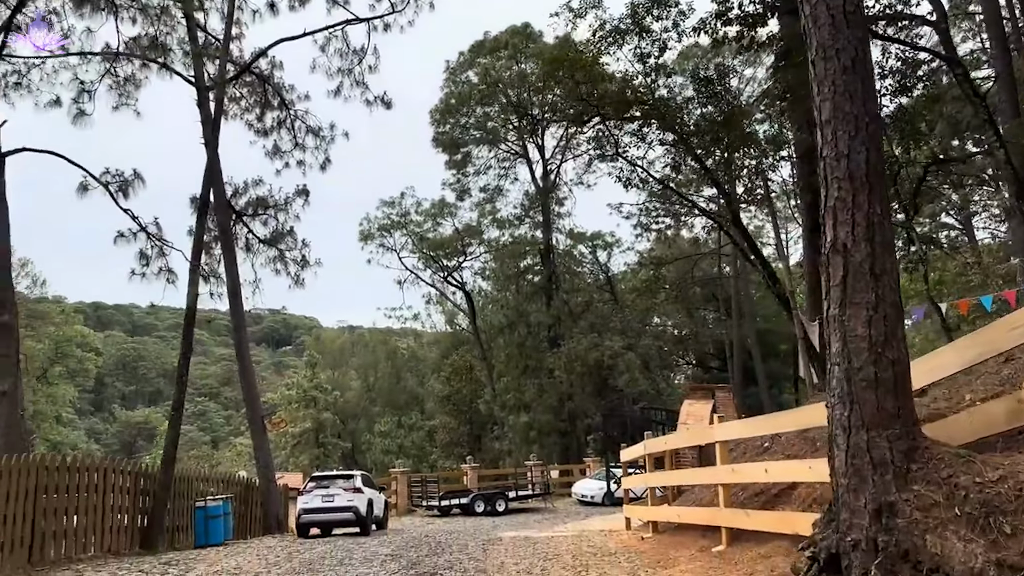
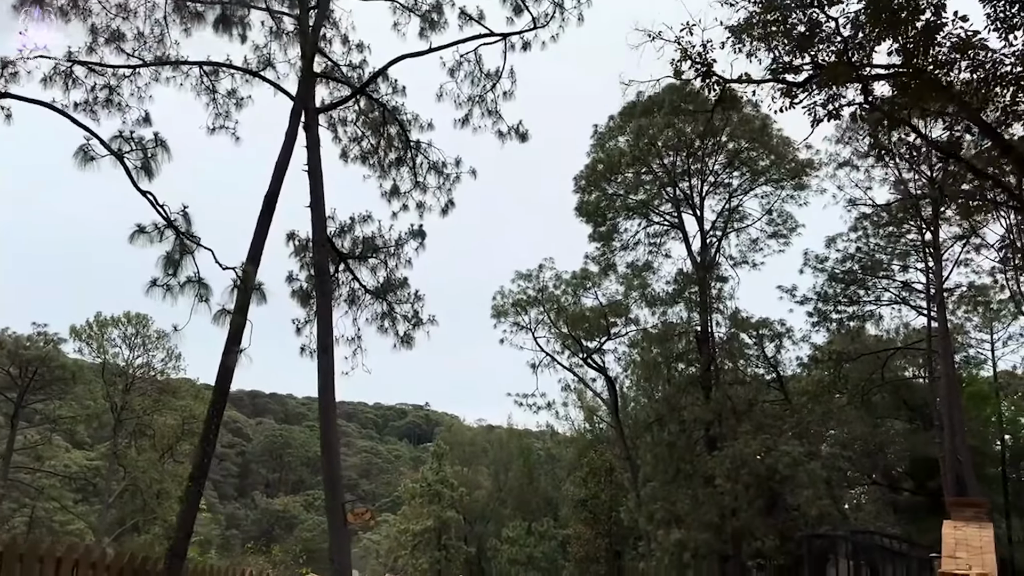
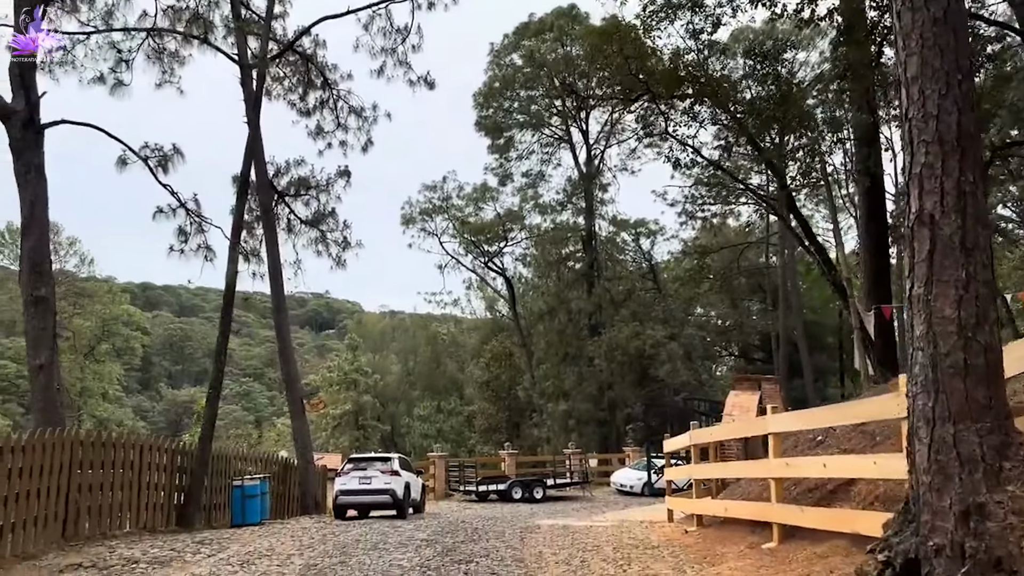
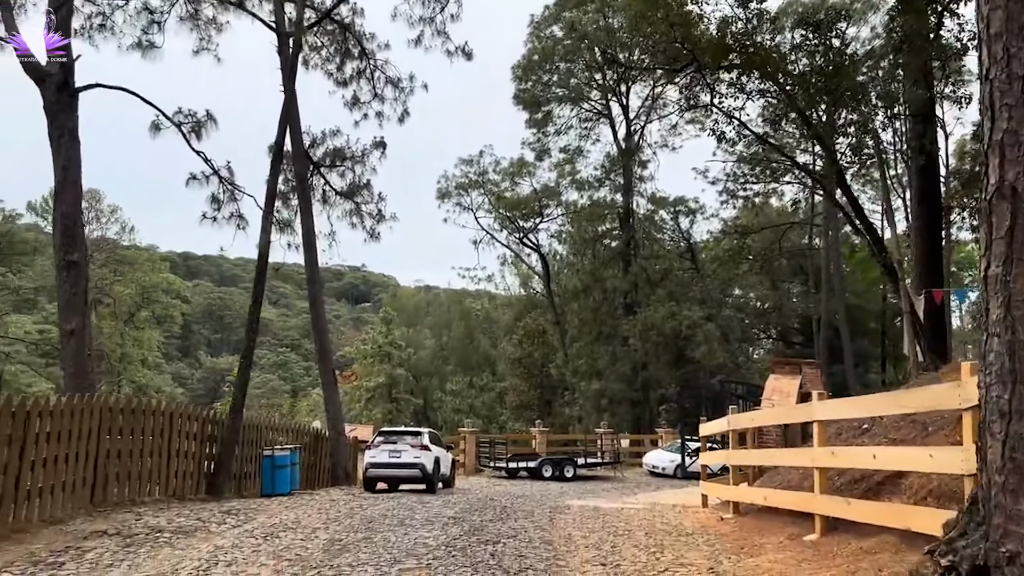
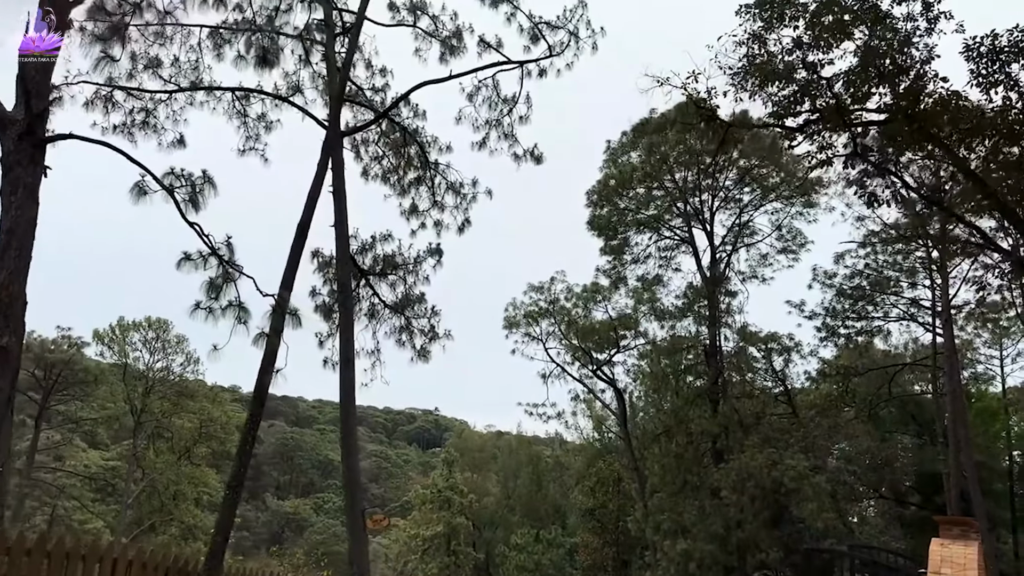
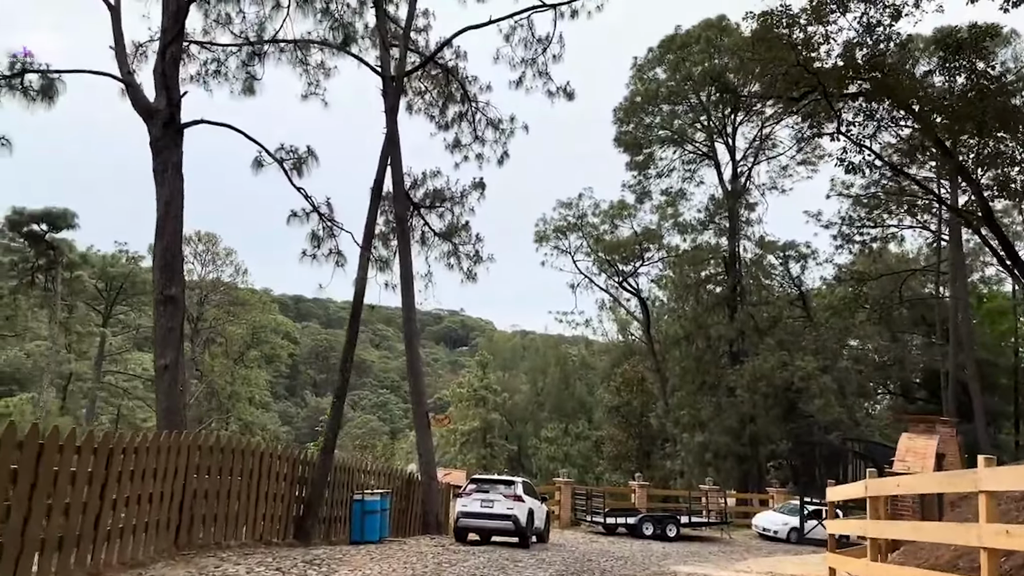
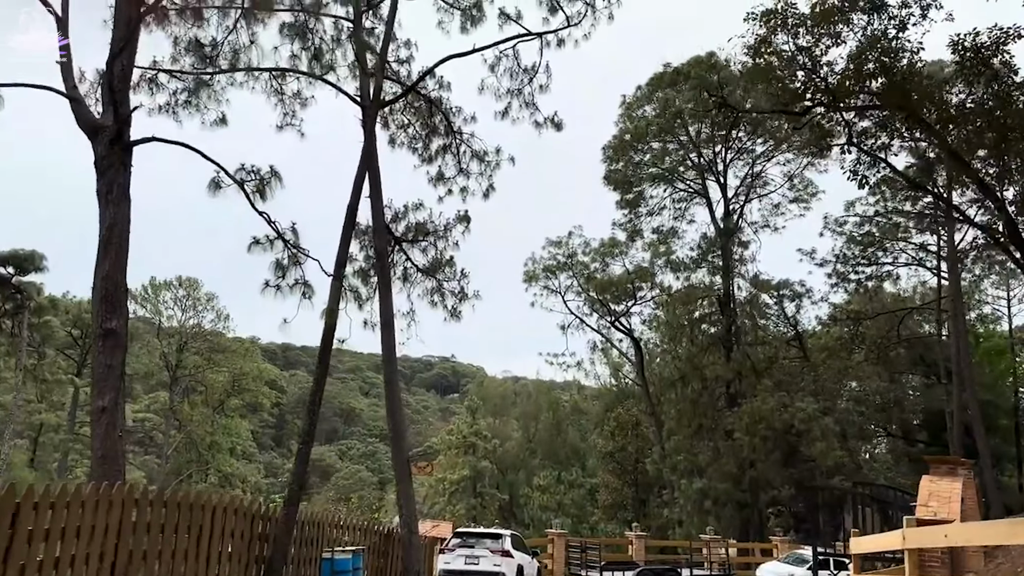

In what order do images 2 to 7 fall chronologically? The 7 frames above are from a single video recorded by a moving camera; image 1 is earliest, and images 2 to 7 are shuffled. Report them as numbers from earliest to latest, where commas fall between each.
3, 4, 6, 7, 5, 2
